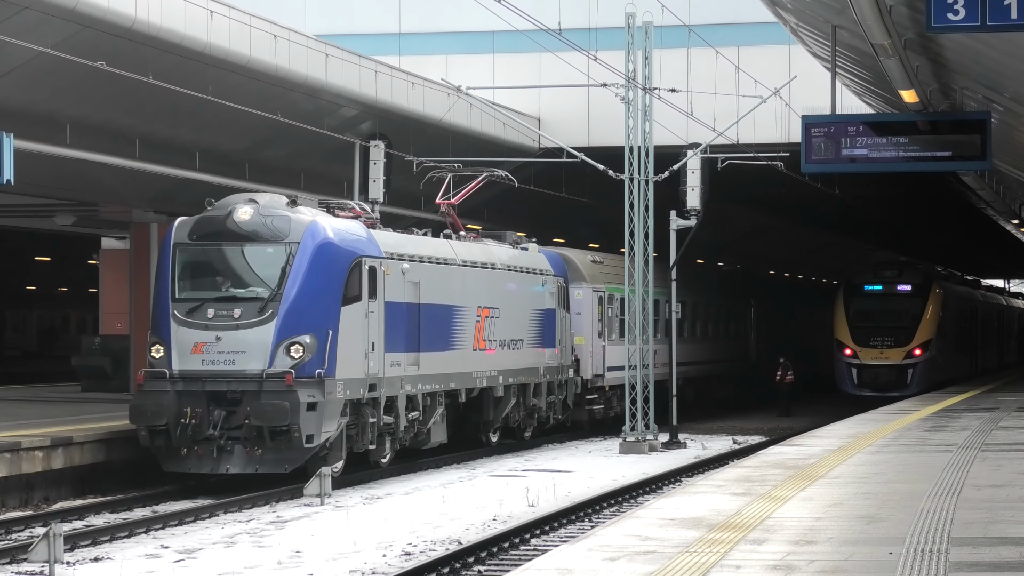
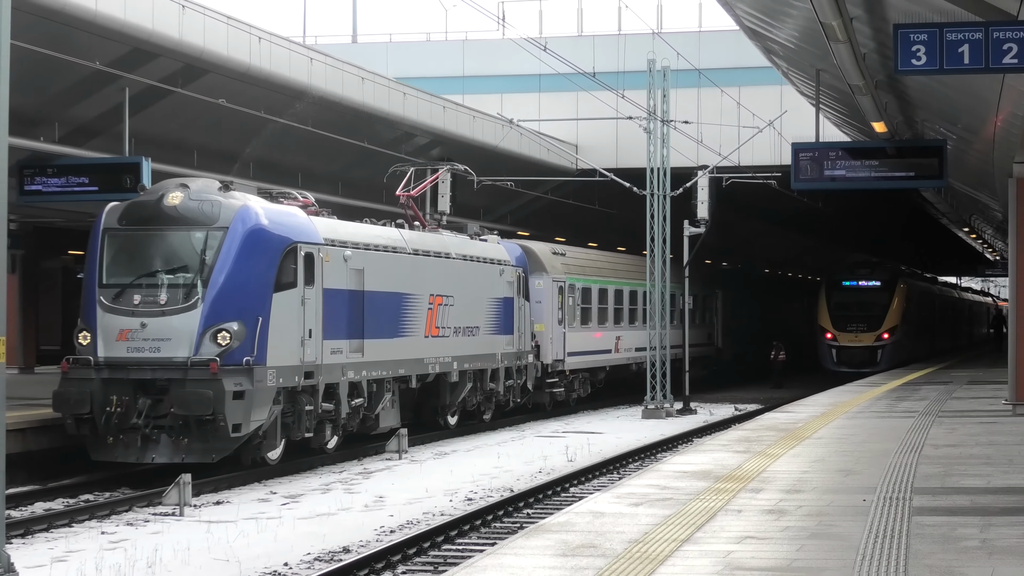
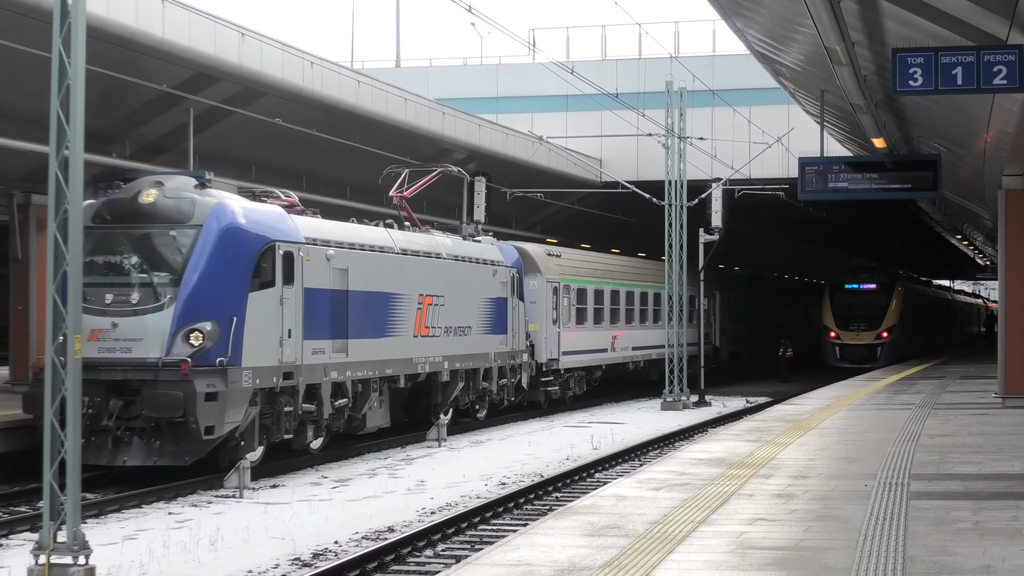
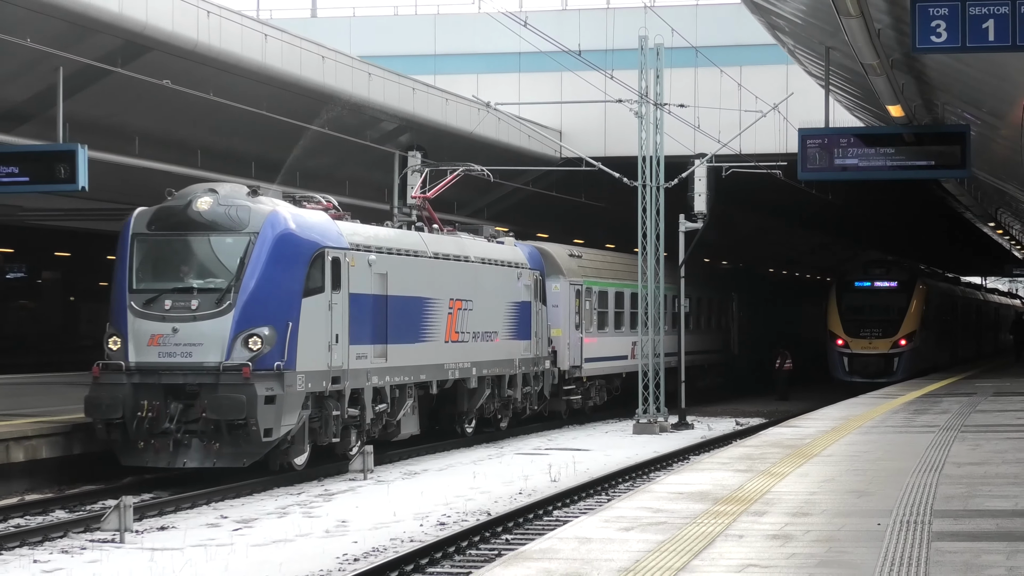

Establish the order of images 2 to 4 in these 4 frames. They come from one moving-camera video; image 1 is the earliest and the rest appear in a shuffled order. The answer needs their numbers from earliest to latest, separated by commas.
4, 2, 3
